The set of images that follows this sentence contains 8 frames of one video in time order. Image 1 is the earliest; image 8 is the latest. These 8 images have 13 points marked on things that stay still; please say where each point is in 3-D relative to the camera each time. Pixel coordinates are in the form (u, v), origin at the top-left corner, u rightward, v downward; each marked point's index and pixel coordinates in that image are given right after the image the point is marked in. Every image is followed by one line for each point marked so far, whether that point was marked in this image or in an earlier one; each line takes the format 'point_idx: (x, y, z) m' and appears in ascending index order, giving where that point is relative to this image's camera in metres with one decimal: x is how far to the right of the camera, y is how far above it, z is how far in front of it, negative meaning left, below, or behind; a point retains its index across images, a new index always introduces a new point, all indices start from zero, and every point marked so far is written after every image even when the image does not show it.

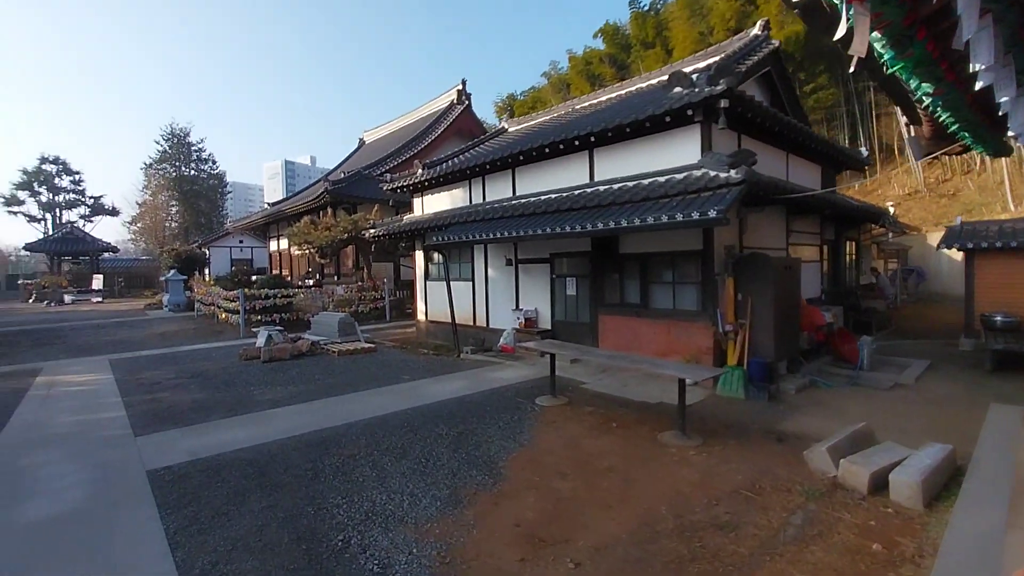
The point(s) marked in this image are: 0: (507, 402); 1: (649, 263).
0: (-0.1, -1.6, +6.5) m
1: (+2.4, +0.4, +8.5) m
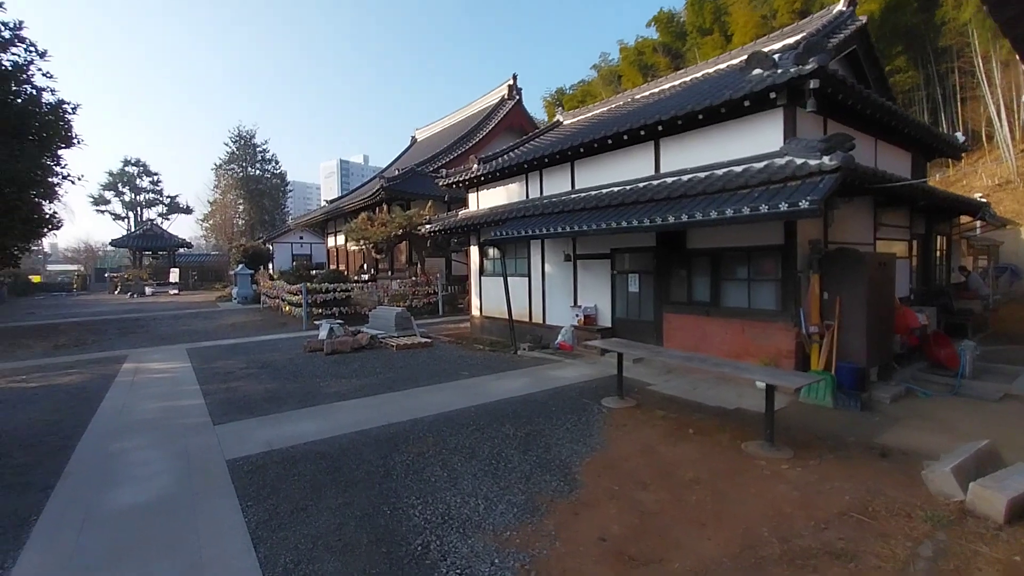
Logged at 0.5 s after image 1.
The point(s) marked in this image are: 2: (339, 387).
0: (+0.8, -1.5, +6.2) m
1: (+3.5, +0.5, +7.9) m
2: (-2.6, -1.5, +7.1) m
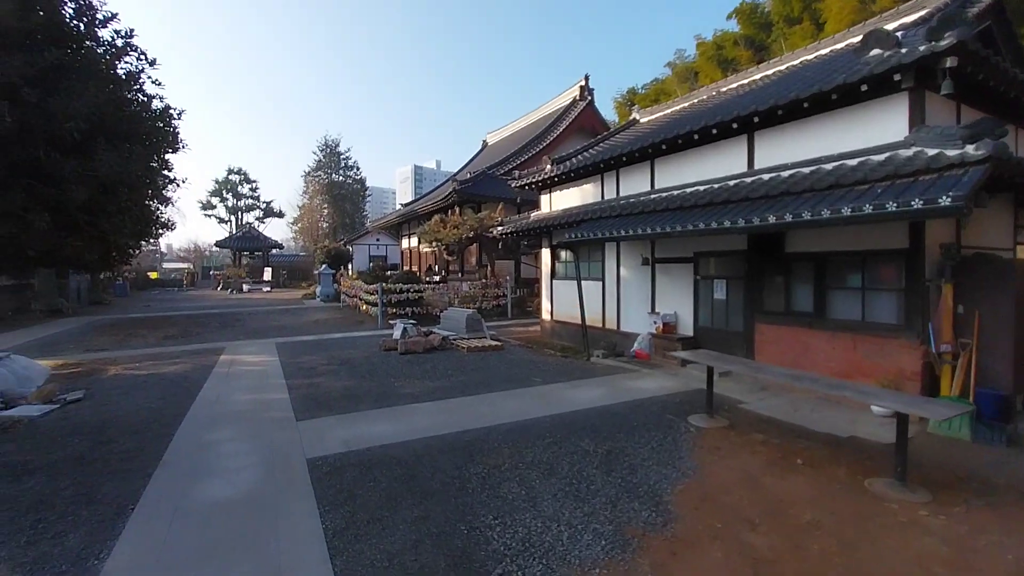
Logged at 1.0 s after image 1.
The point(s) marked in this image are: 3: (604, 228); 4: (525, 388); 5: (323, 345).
0: (+1.8, -1.6, +5.7) m
1: (+4.7, +0.4, +7.1) m
2: (-1.5, -1.5, +7.1) m
3: (+1.9, +1.2, +9.5) m
4: (+0.2, -1.5, +7.1) m
5: (-4.9, -1.5, +12.3) m
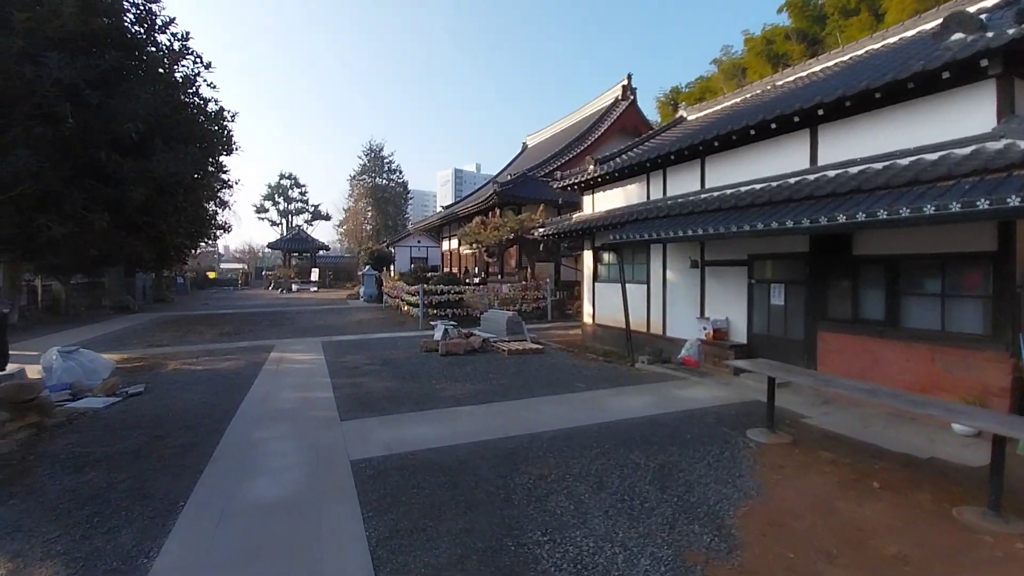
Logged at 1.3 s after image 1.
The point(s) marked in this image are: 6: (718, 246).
0: (+2.3, -1.6, +5.4) m
1: (+5.4, +0.3, +6.5) m
2: (-0.9, -1.5, +7.0) m
3: (+2.7, +1.1, +9.1) m
4: (+0.8, -1.5, +6.9) m
5: (-3.9, -1.5, +12.4) m
6: (+3.9, +0.8, +9.0) m
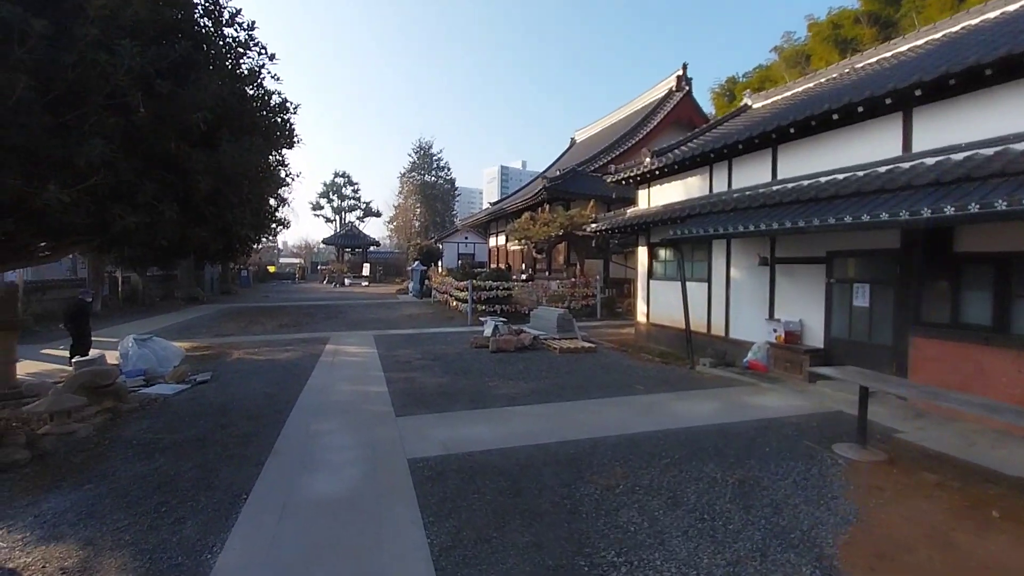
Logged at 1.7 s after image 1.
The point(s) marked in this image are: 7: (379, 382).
0: (+2.9, -1.6, +4.9) m
1: (+6.1, +0.2, +5.7) m
2: (-0.1, -1.5, +6.8) m
3: (+3.7, +1.2, +8.6) m
4: (+1.6, -1.5, +6.5) m
5: (-2.5, -1.4, +12.5) m
6: (+4.9, +0.8, +8.3) m
7: (-2.1, -1.5, +7.3) m
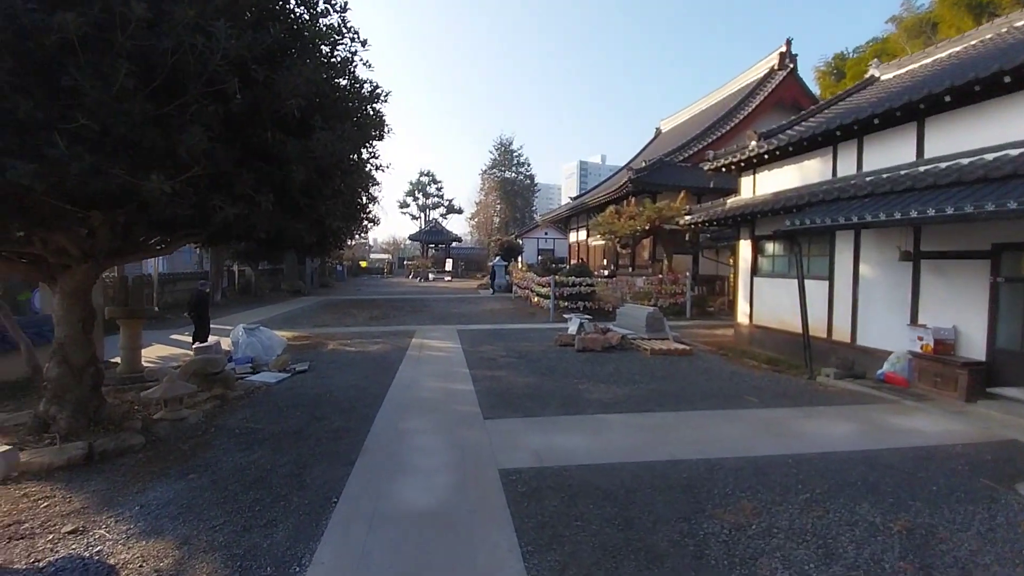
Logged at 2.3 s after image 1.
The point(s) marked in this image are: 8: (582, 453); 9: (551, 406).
0: (+3.8, -1.6, +3.9) m
1: (+7.1, +0.2, +4.2) m
2: (+1.2, -1.4, +6.3) m
3: (+5.2, +1.2, +7.4) m
4: (+2.8, -1.5, +5.7) m
5: (-0.3, -1.2, +12.3) m
6: (+6.4, +0.8, +6.9) m
7: (-0.7, -1.4, +7.1) m
8: (+0.6, -1.5, +4.2) m
9: (+0.5, -1.4, +5.7) m
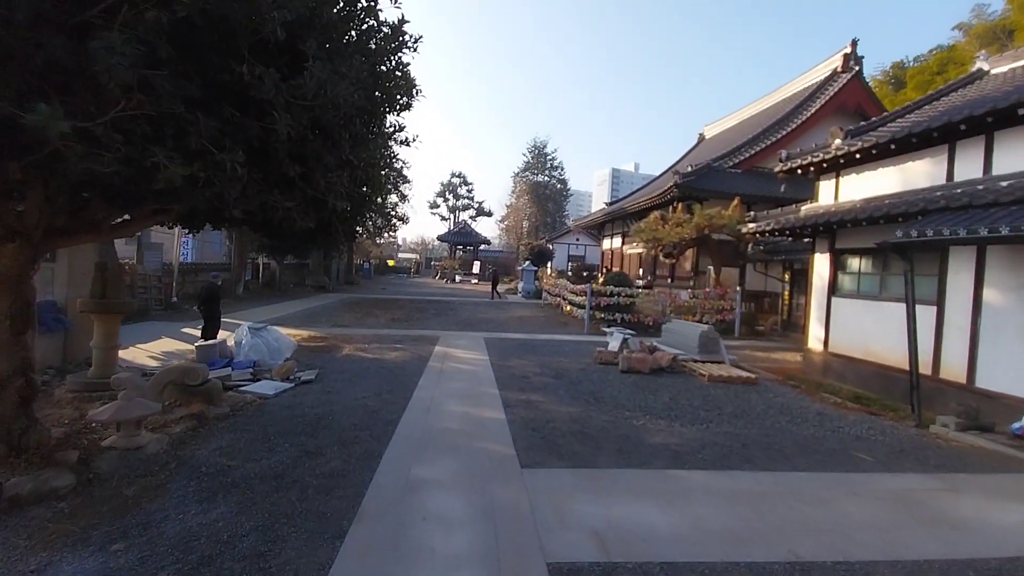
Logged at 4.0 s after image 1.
0: (+4.1, -1.9, +2.5) m
1: (+7.5, -0.2, +2.6) m
2: (+1.6, -1.6, +5.0) m
3: (+5.8, +0.8, +5.9) m
4: (+3.2, -1.7, +4.4) m
5: (+0.5, -1.4, +11.1) m
6: (+6.9, +0.4, +5.4) m
7: (-0.2, -1.5, +6.0) m
8: (+1.0, -1.6, +3.0) m
9: (+0.9, -1.6, +4.5) m
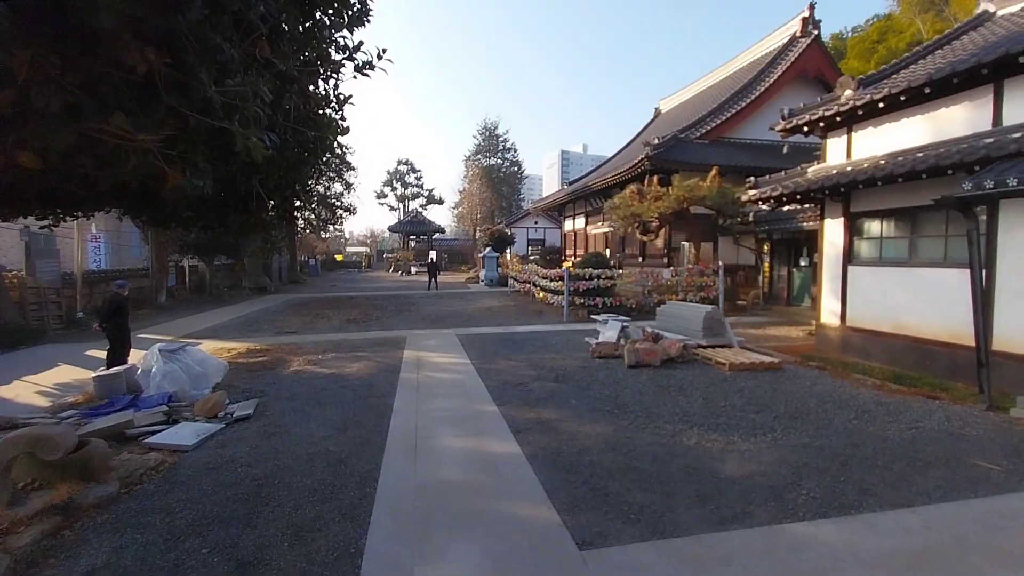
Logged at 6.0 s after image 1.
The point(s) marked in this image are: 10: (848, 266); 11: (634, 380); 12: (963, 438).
0: (+4.5, -1.6, +1.6) m
1: (+7.8, +0.3, +1.9) m
2: (+1.8, -1.4, +3.8) m
3: (+5.8, +1.3, +5.0) m
4: (+3.4, -1.5, +3.4) m
5: (+0.1, -1.1, +9.8) m
6: (+6.9, +0.9, +4.6) m
7: (-0.1, -1.4, +4.6) m
8: (+1.4, -1.5, +1.8) m
9: (+1.1, -1.4, +3.2) m
10: (+5.9, +0.4, +8.2) m
11: (+1.8, -1.3, +6.7) m
12: (+4.2, -1.4, +4.4) m
